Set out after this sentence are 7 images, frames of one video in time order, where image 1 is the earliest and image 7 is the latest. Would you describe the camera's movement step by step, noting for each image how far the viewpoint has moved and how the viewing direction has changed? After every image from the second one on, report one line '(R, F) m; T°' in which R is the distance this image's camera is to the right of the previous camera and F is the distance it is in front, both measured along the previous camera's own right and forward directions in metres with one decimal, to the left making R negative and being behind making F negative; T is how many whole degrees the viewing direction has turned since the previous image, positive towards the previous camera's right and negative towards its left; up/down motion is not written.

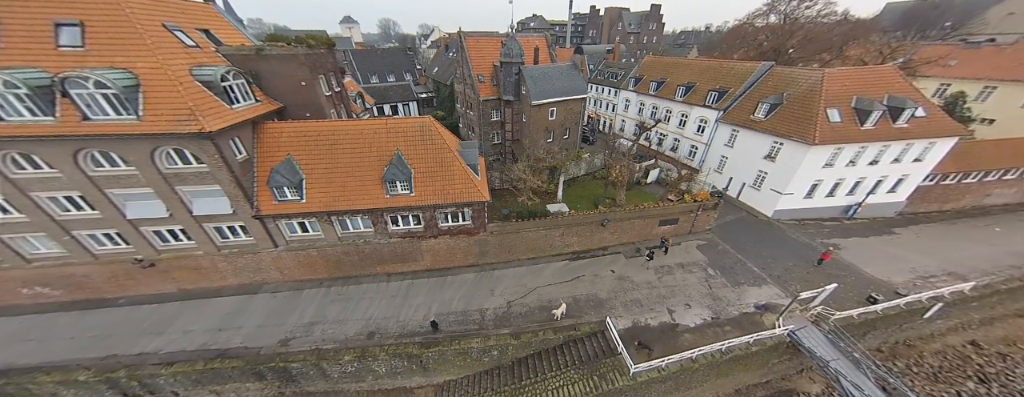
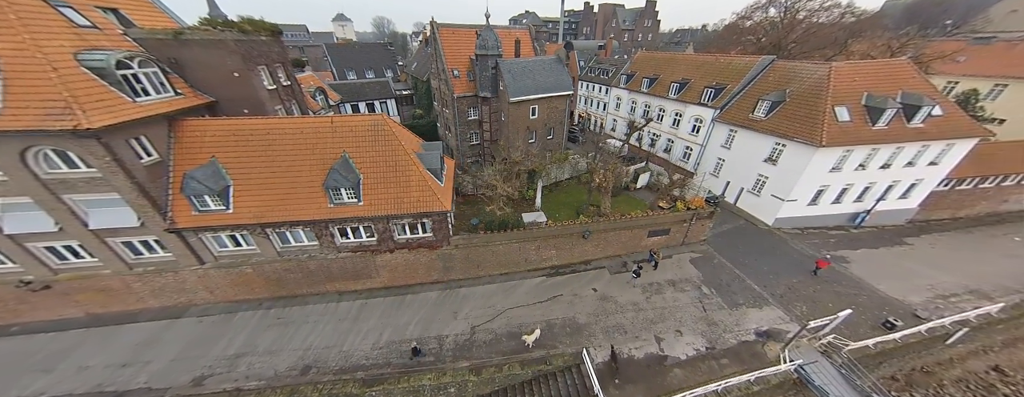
(+1.8, +2.2) m; 0°
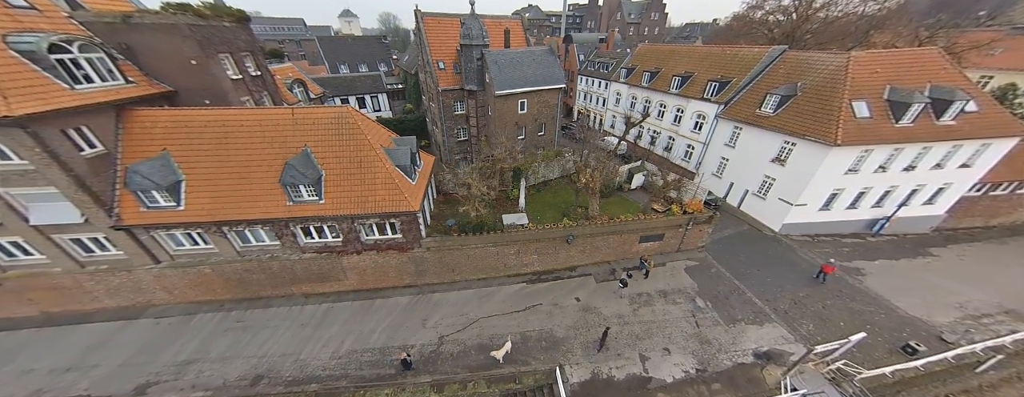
(+1.7, +1.3) m; -1°
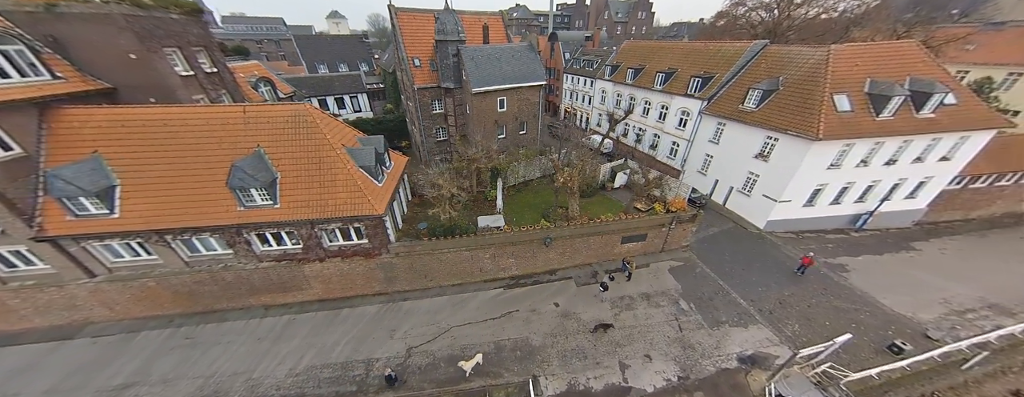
(+1.1, +0.8) m; +1°
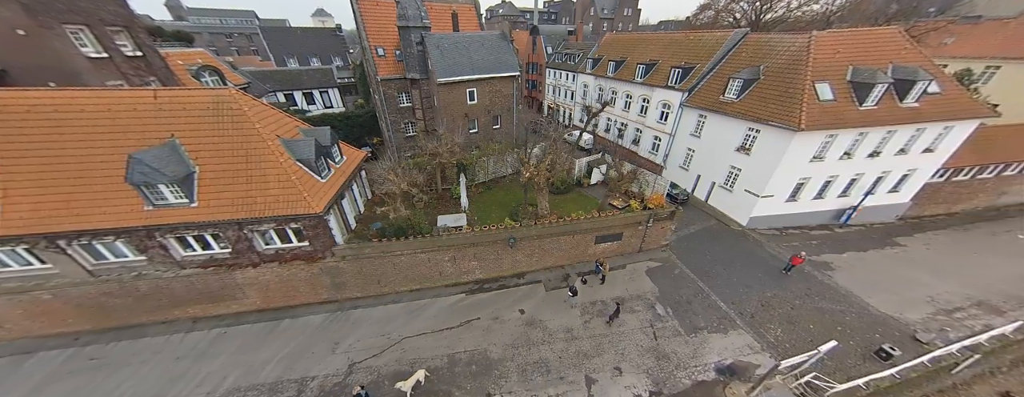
(+1.6, +1.3) m; +1°
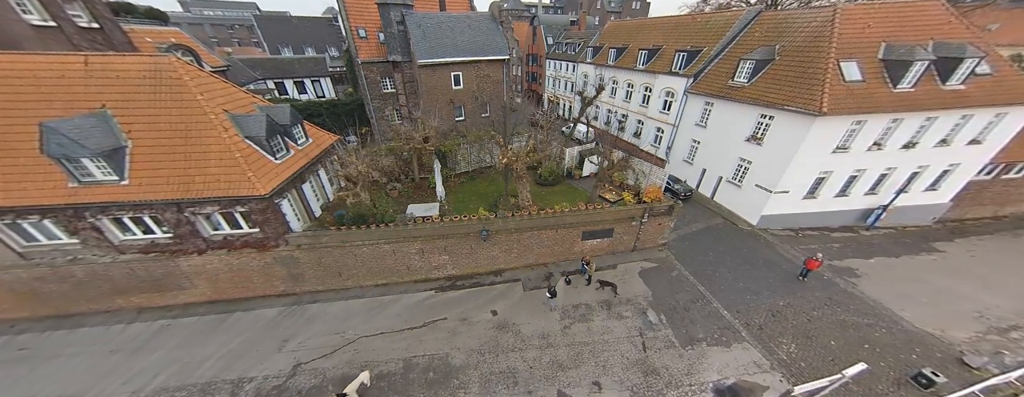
(+1.5, +1.5) m; -2°
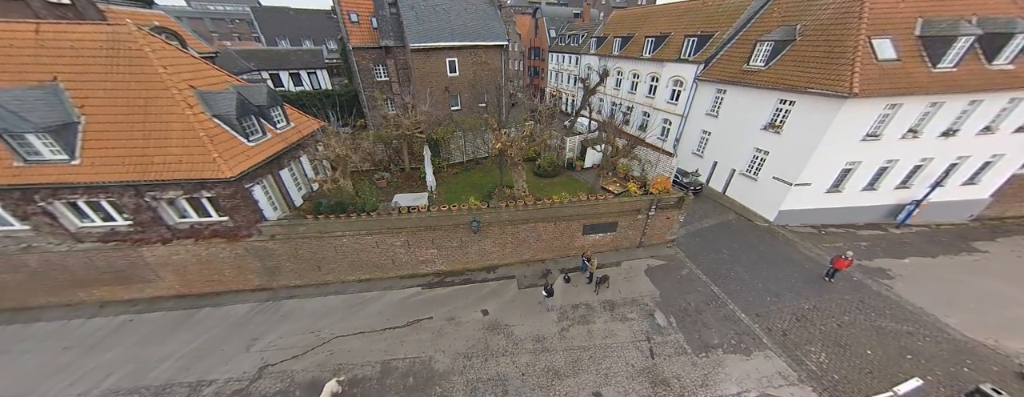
(+0.4, +1.1) m; -1°
